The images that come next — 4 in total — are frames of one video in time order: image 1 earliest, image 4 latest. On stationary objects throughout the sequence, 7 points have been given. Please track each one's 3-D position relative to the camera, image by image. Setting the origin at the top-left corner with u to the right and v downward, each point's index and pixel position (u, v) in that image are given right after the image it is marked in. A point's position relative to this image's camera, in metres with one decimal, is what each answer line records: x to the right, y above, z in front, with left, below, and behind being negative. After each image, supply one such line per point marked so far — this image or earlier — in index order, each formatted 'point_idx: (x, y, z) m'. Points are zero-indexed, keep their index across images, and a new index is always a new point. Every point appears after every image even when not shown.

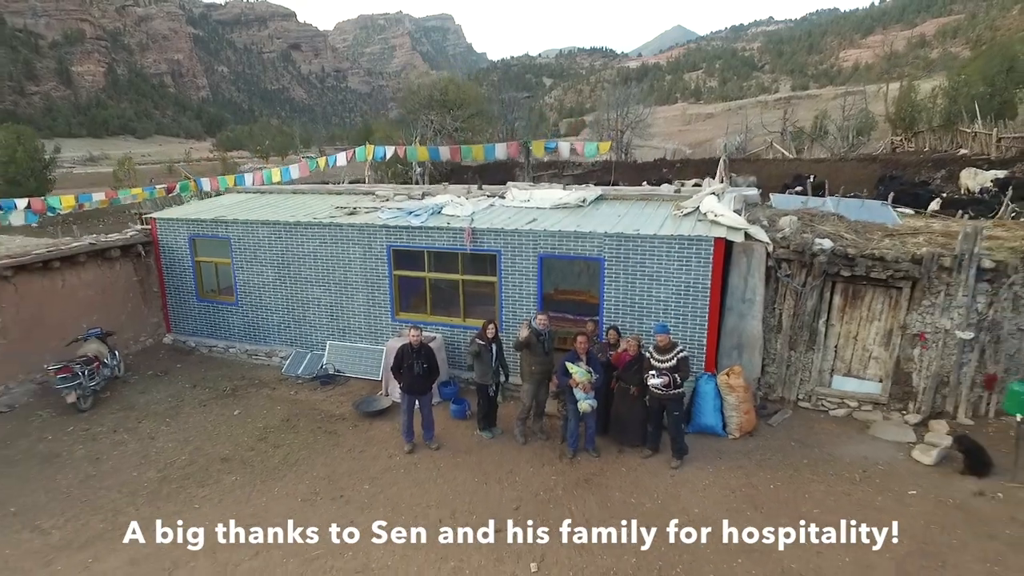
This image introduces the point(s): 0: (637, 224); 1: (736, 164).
0: (+0.8, +0.4, +4.1) m
1: (+4.6, +2.4, +12.8) m
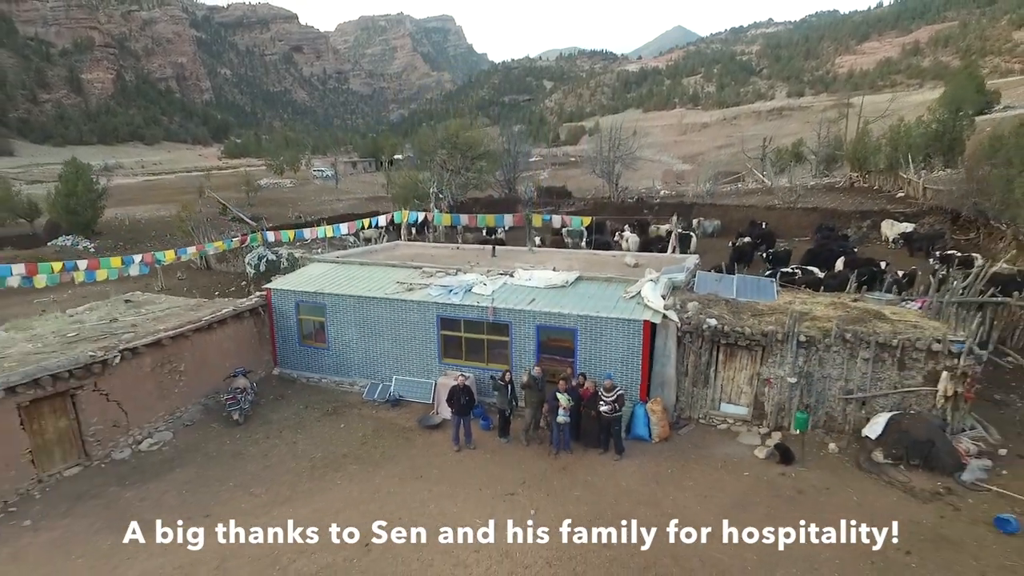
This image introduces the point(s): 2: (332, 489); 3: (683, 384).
0: (+0.9, -0.2, +6.4) m
1: (+4.7, +1.8, +15.1) m
2: (-1.6, -1.8, +5.5) m
3: (+1.7, -0.9, +6.1) m
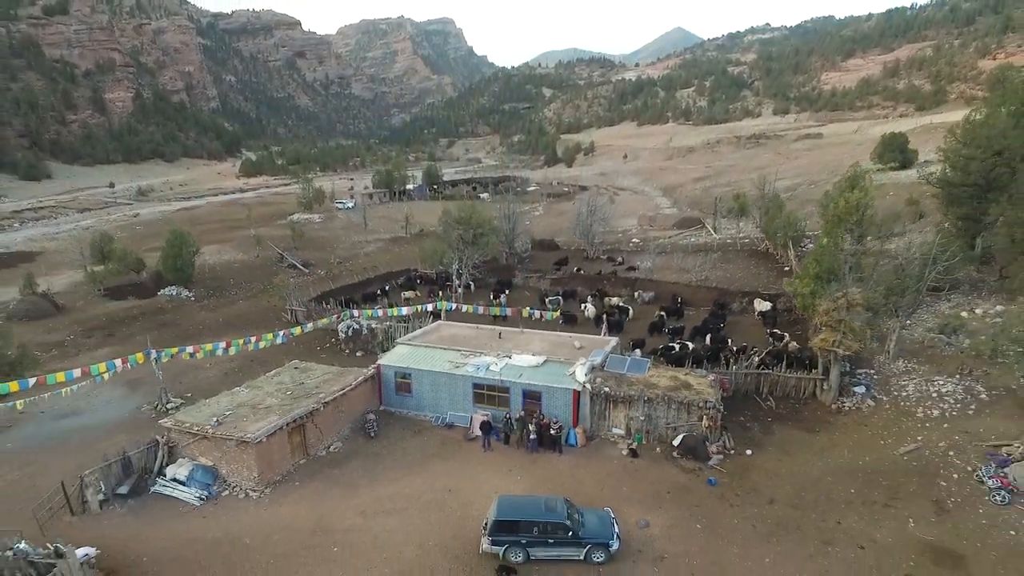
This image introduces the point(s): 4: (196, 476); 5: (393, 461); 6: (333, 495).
0: (+0.9, -1.9, +12.9) m
1: (+4.6, +0.1, +21.6) m
2: (-1.6, -3.5, +12.0) m
3: (+1.6, -2.6, +12.6) m
4: (-5.7, -3.4, +11.2) m
5: (-2.4, -3.4, +12.3) m
6: (-3.2, -3.7, +11.2) m
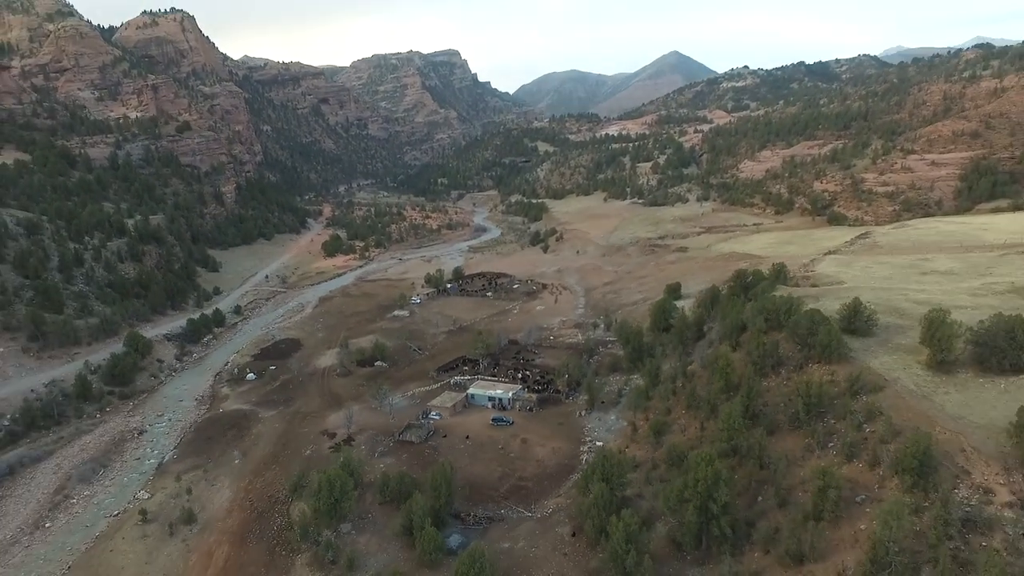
0: (-0.7, -10.7, +61.7) m
1: (+3.1, -8.8, +70.4) m
2: (-3.2, -12.3, +60.8) m
3: (0.0, -11.5, +61.4) m
4: (-7.3, -12.1, +60.0) m
5: (-4.0, -12.2, +61.1) m
6: (-4.8, -12.5, +60.0) m
